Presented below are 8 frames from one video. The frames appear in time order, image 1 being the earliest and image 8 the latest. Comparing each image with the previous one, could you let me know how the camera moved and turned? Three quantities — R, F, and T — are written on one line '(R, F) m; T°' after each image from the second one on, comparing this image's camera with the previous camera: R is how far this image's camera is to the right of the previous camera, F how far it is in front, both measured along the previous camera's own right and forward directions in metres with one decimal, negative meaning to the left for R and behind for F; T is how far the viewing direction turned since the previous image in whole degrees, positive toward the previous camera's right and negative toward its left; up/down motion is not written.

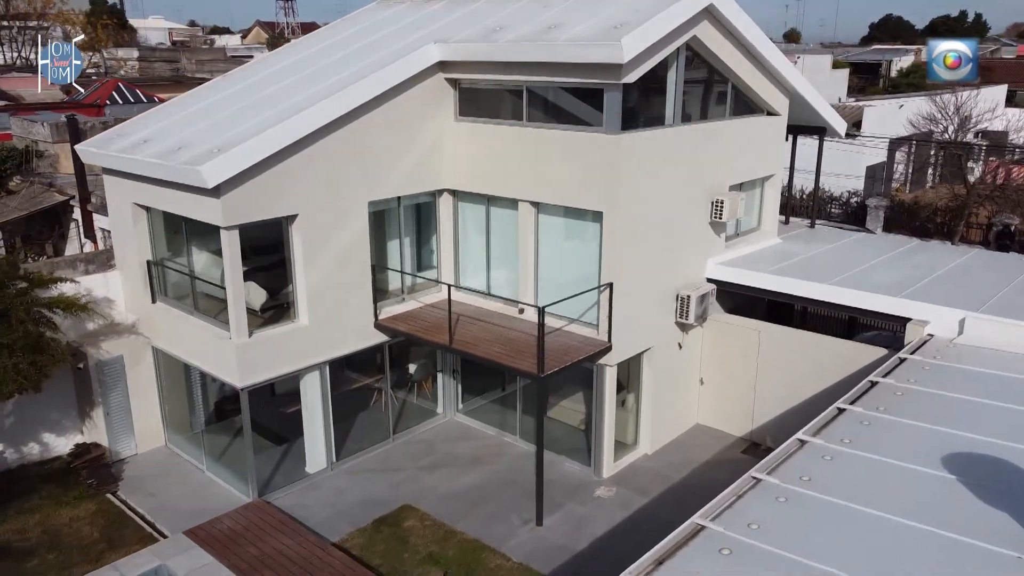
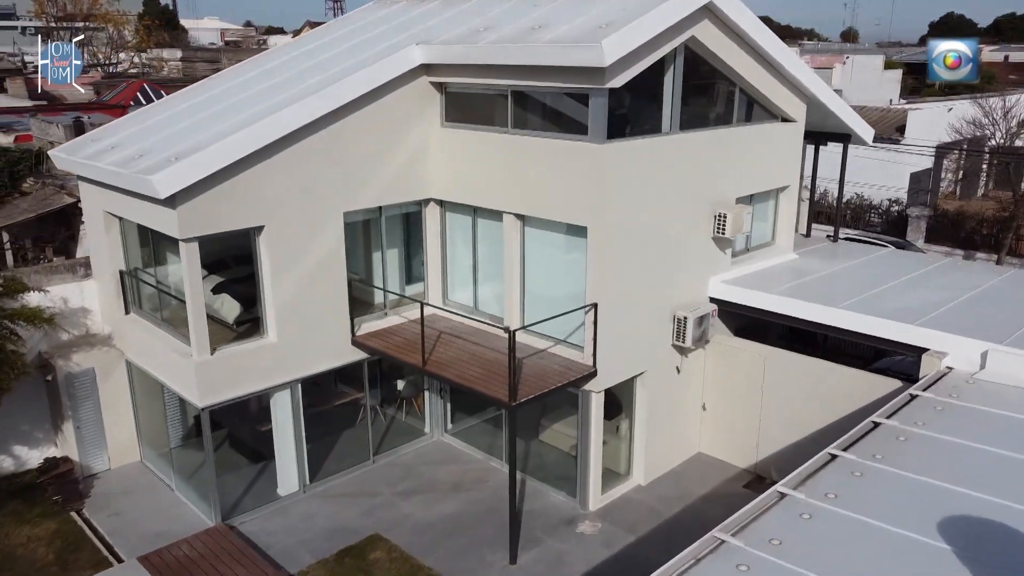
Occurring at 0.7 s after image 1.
(+0.9, +0.8) m; -3°
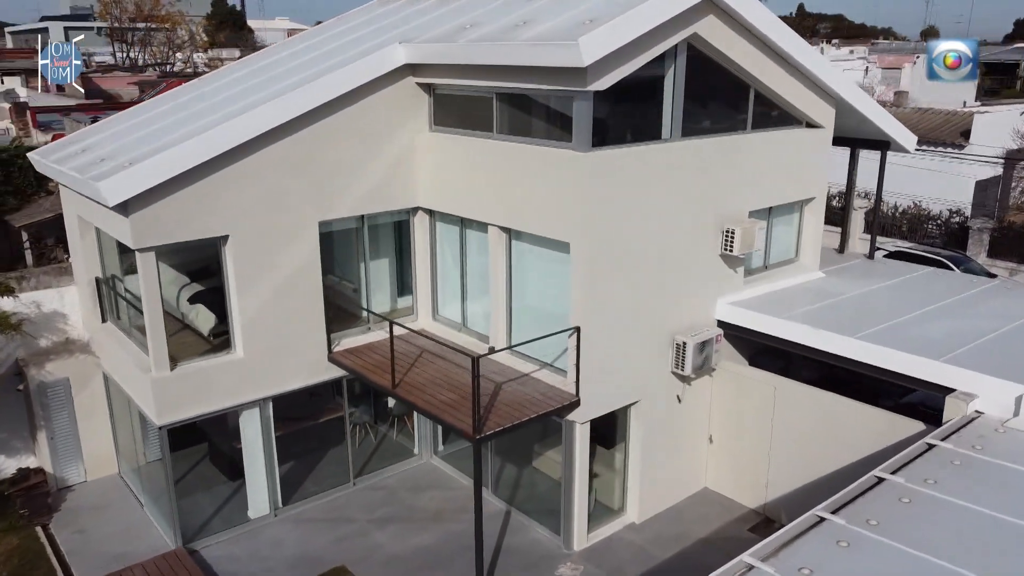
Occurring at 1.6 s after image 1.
(+1.0, +0.9) m; -4°
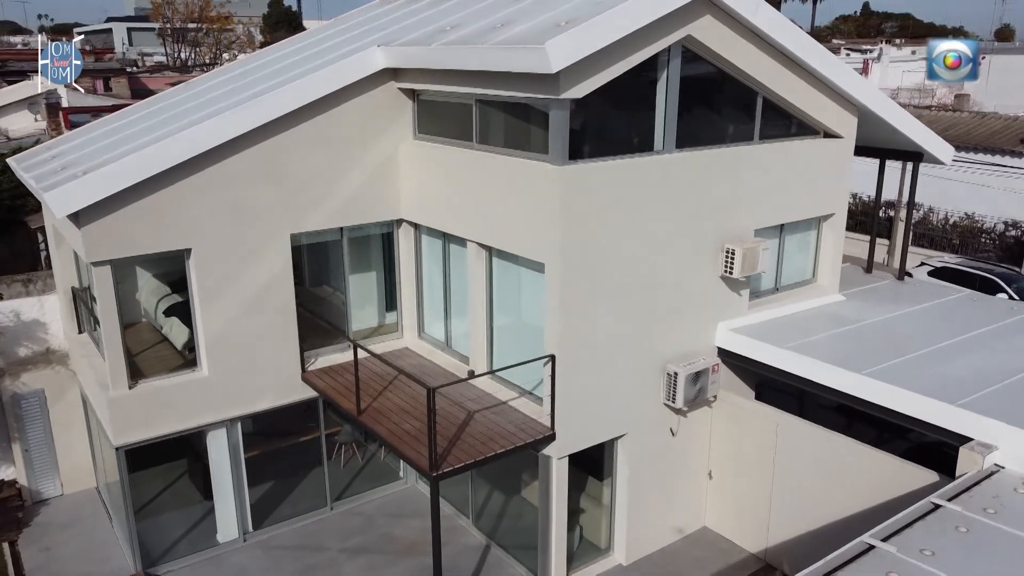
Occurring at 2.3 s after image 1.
(+0.9, +0.7) m; -4°
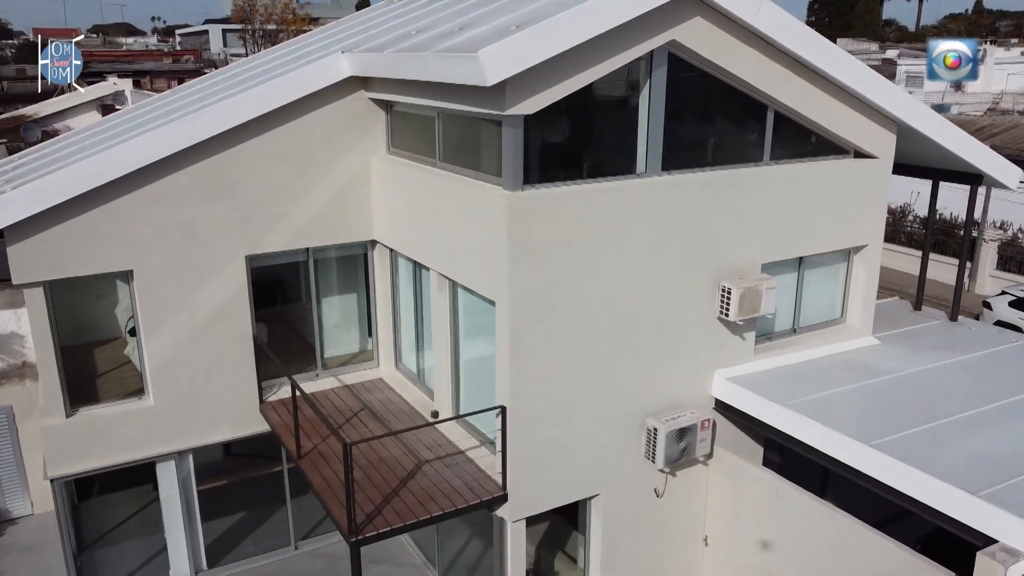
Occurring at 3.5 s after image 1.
(+1.2, +1.1) m; -6°
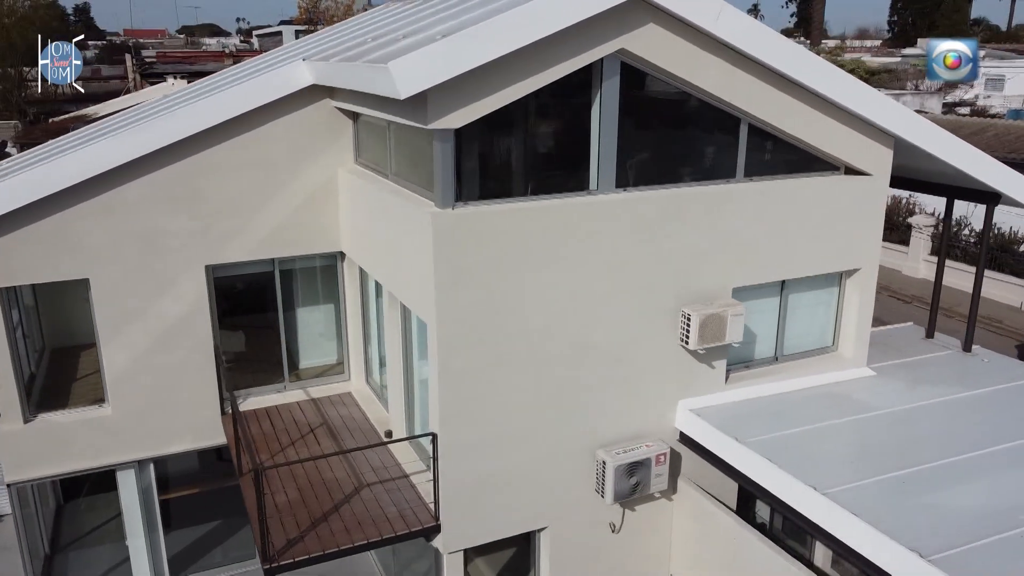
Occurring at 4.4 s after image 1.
(+1.2, +0.4) m; -5°
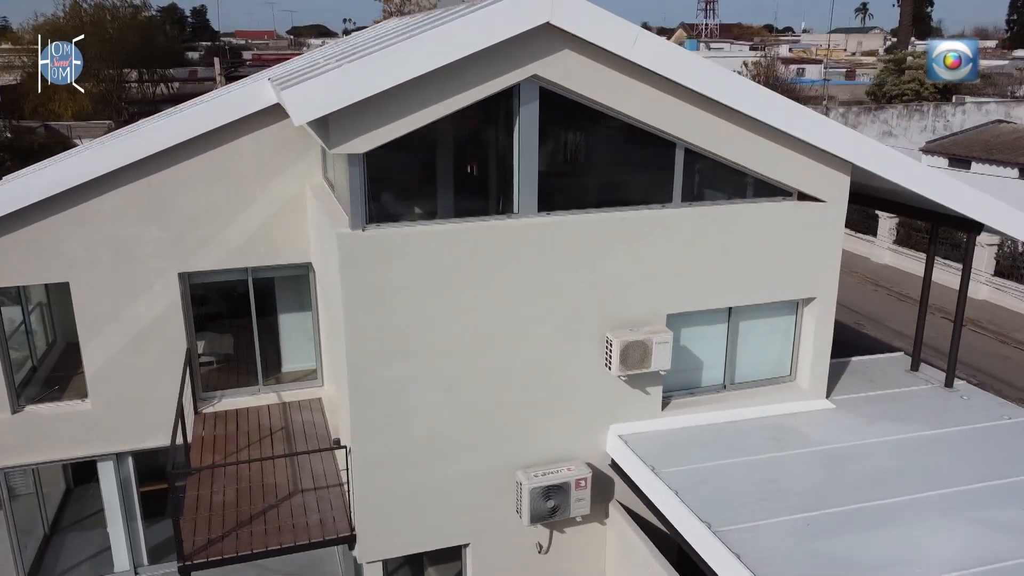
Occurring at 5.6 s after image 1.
(+1.6, 0.0) m; -7°
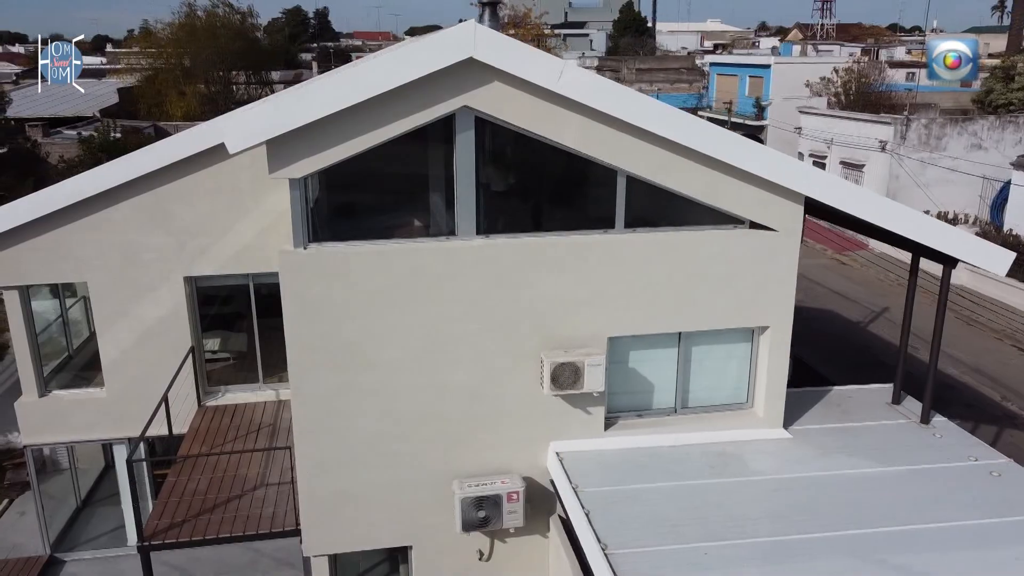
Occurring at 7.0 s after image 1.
(+1.6, -0.2) m; -7°
